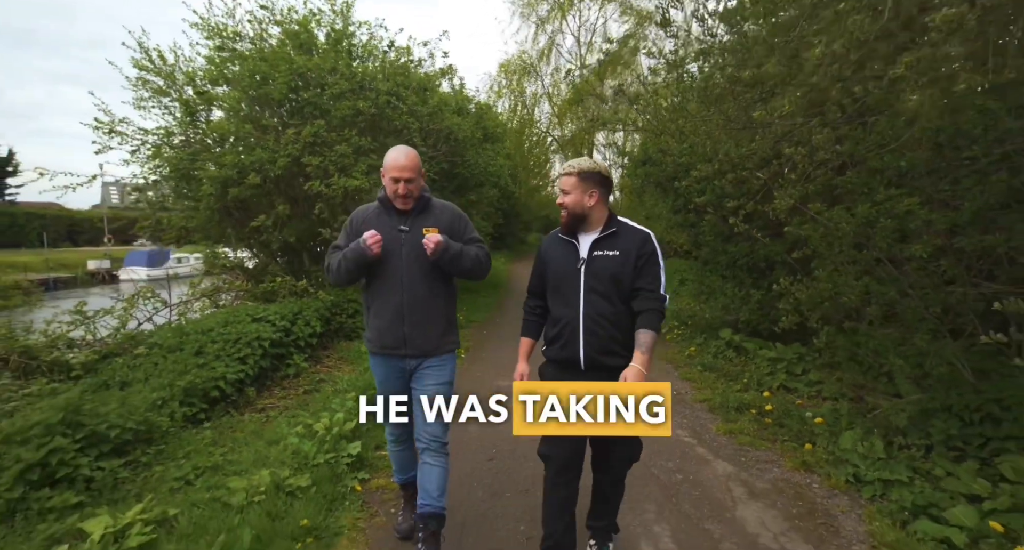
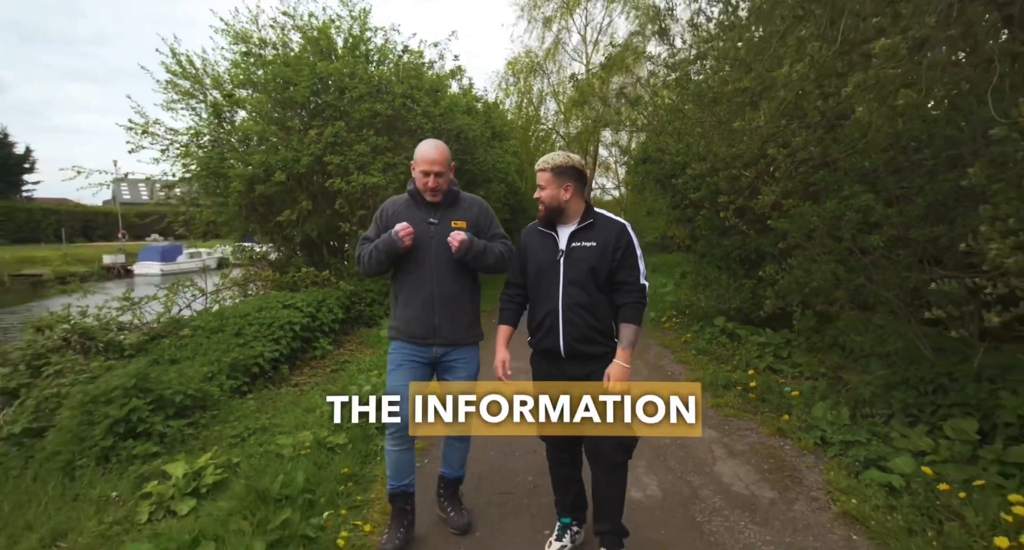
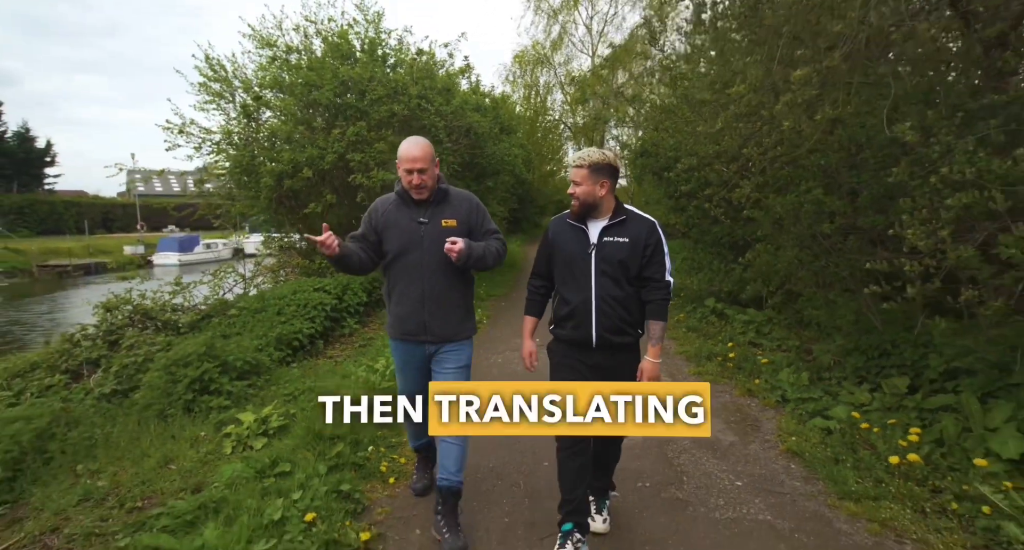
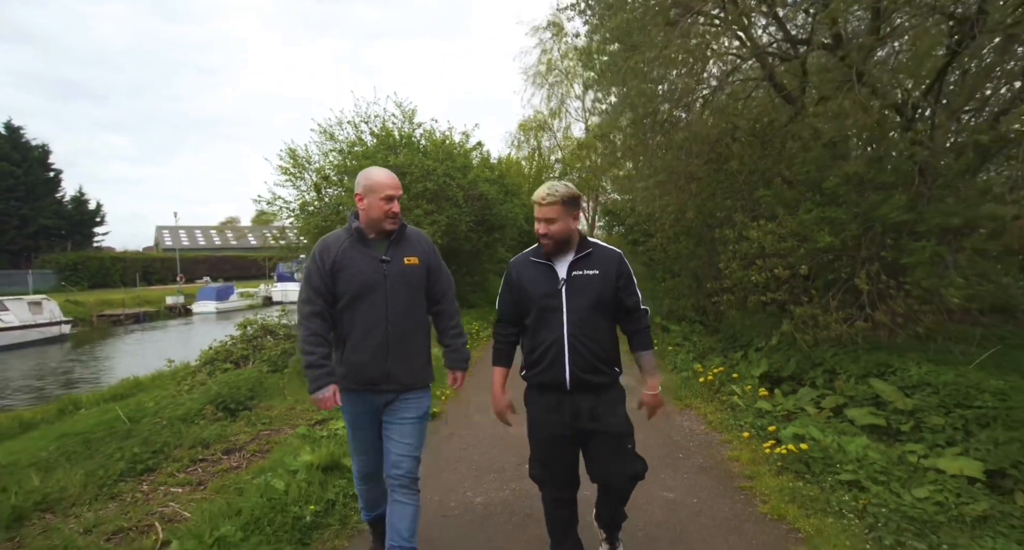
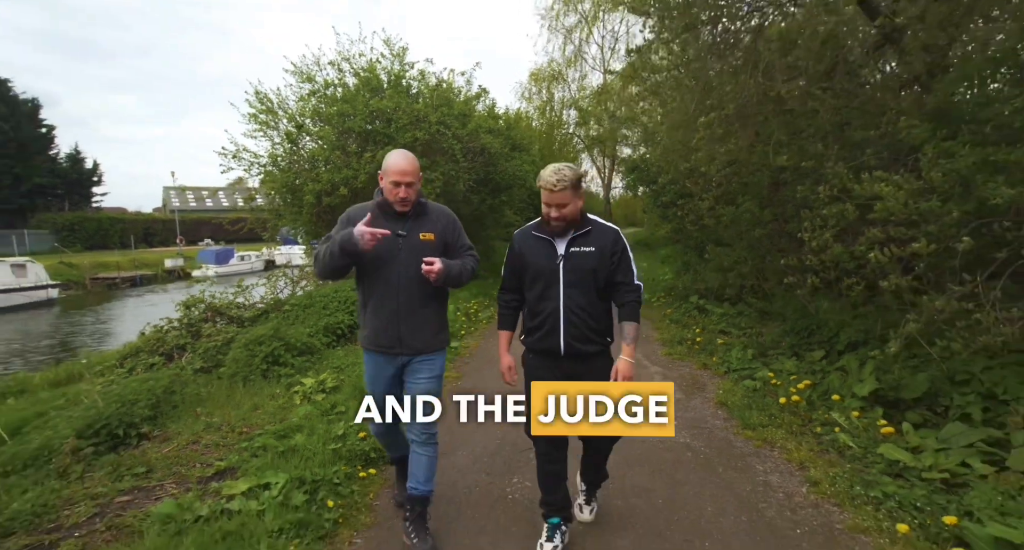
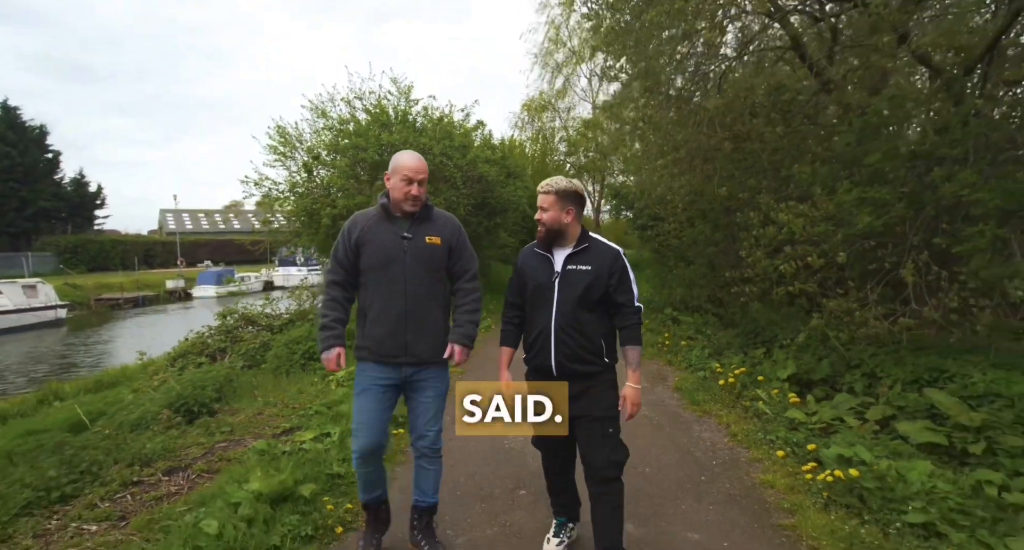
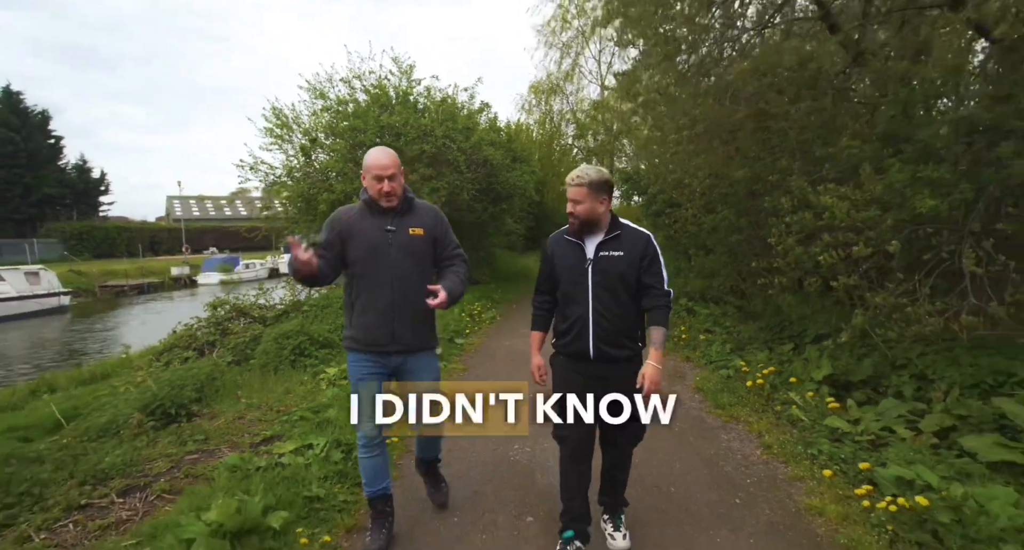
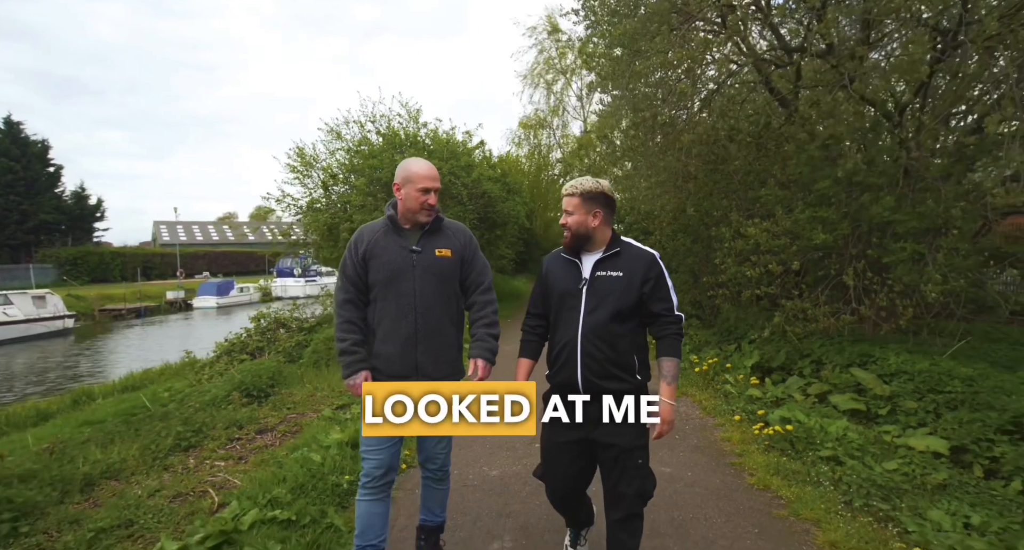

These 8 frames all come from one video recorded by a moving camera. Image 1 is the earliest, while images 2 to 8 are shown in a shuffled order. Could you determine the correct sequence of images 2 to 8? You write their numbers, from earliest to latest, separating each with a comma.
2, 3, 5, 7, 6, 4, 8
